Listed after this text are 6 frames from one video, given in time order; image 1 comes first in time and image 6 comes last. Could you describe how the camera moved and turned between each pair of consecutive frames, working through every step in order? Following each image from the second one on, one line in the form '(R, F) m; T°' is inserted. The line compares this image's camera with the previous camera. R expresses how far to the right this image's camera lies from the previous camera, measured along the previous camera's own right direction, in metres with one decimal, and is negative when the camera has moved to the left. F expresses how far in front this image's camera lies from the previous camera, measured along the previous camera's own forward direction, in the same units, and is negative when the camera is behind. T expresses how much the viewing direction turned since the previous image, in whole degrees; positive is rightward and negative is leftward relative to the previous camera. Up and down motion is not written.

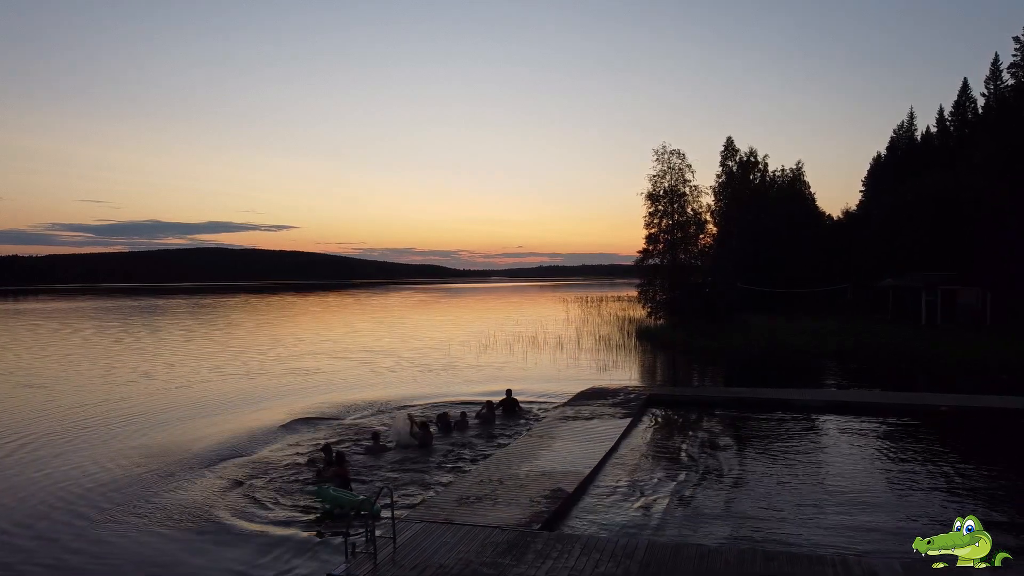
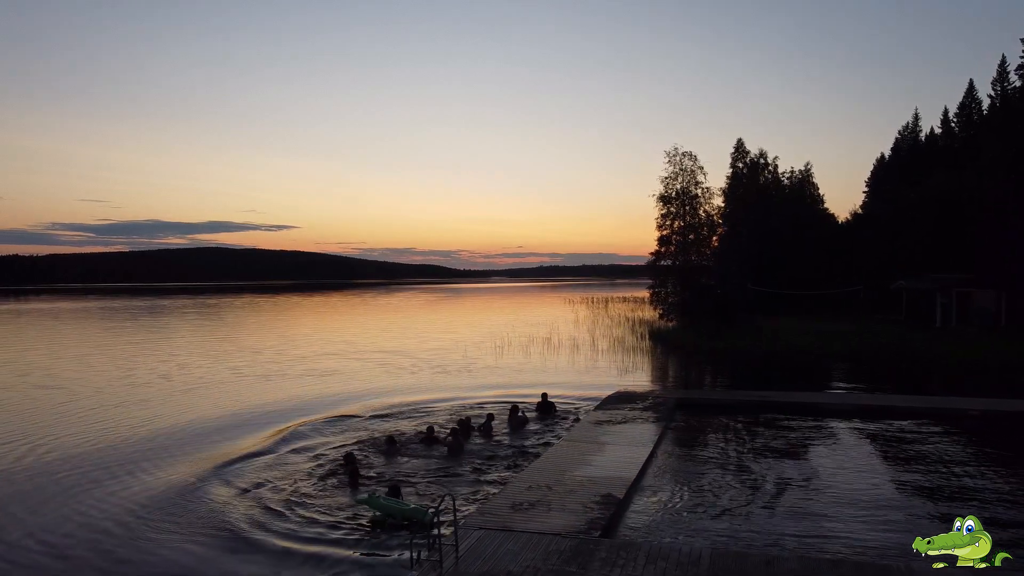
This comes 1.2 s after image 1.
(-0.7, 0.0) m; 0°
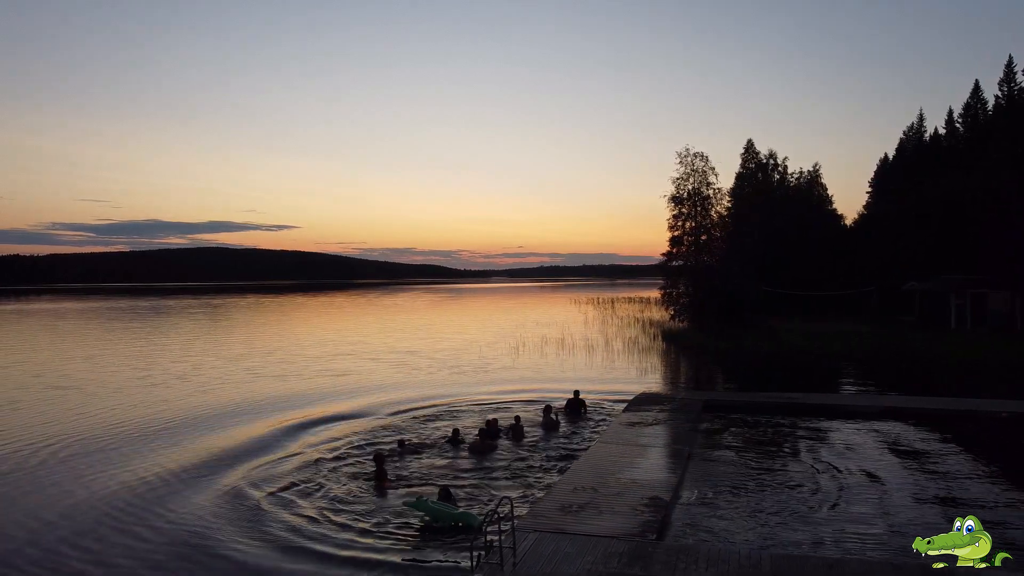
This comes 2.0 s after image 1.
(-0.6, 0.0) m; 0°
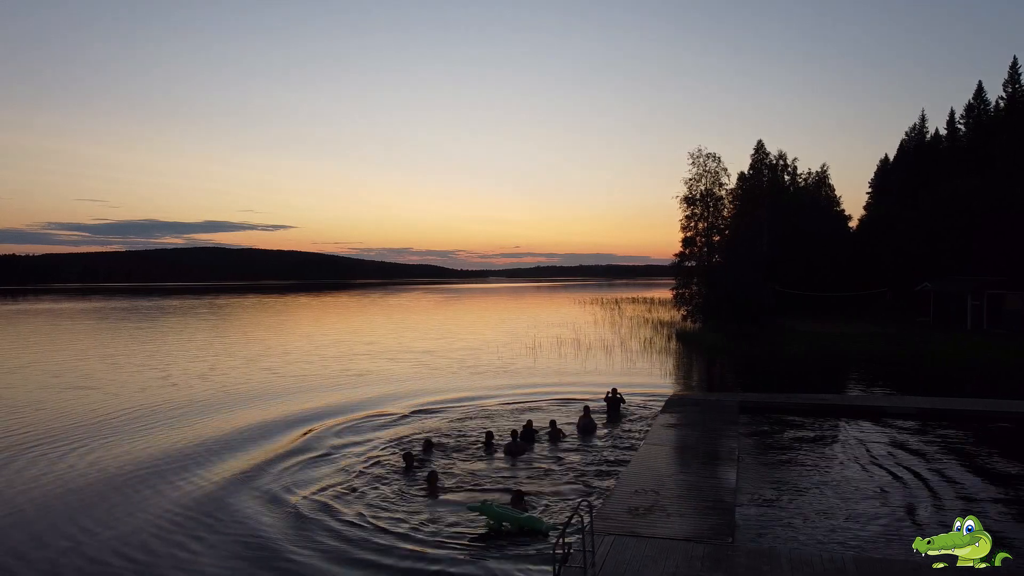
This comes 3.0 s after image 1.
(-0.9, 0.0) m; 0°
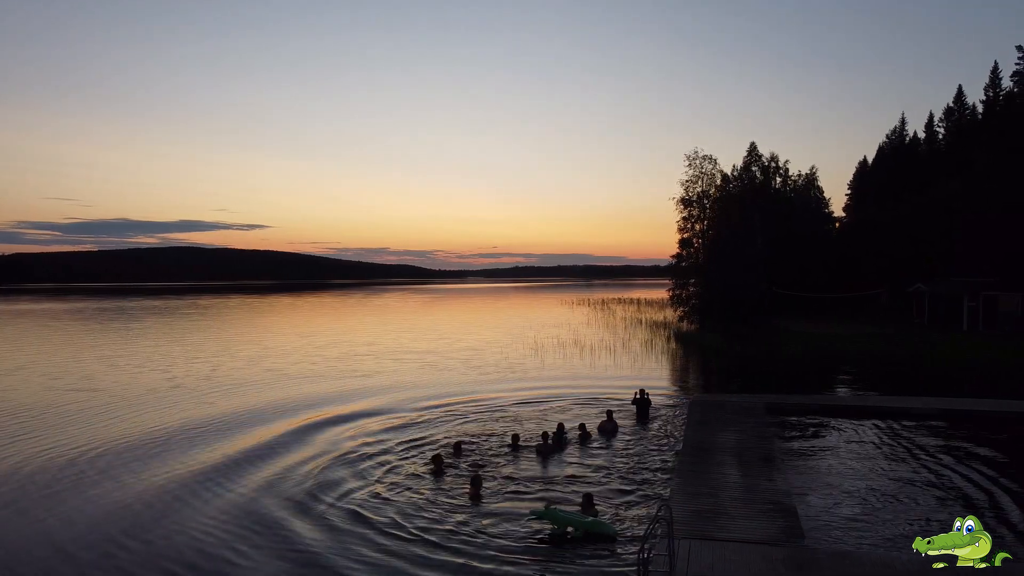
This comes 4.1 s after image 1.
(-1.1, +0.1) m; +1°
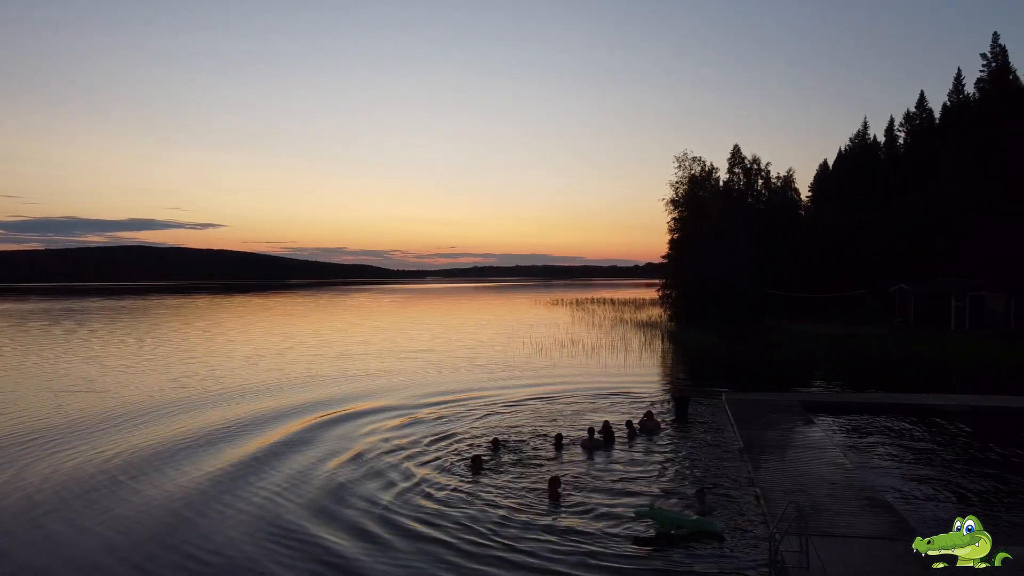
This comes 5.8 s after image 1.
(-1.8, +0.2) m; +3°
